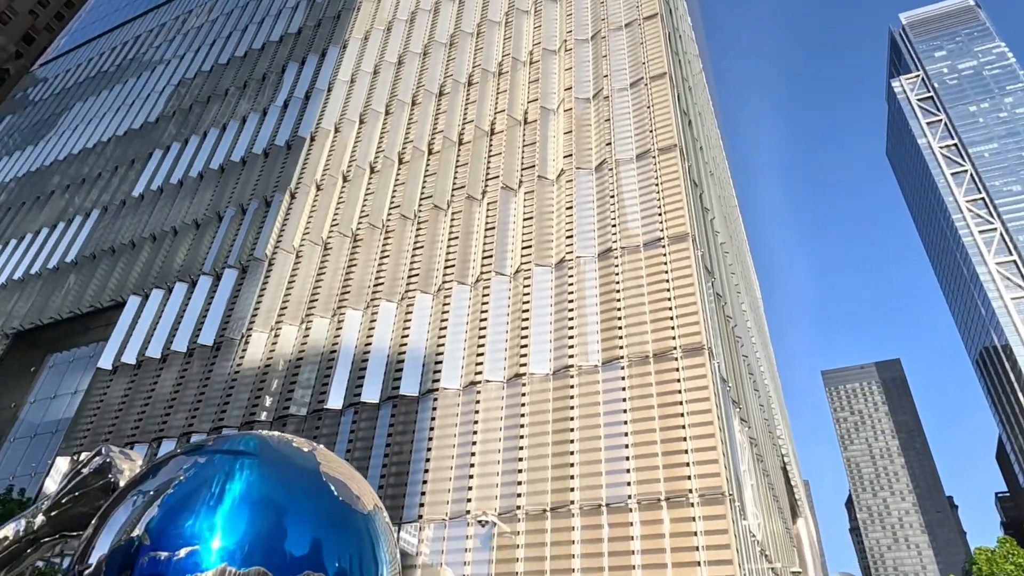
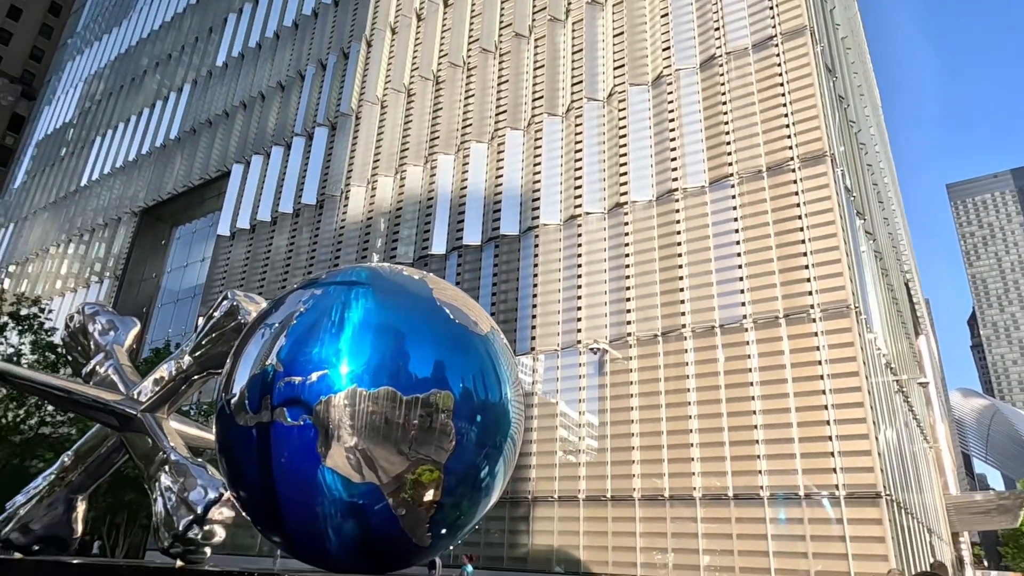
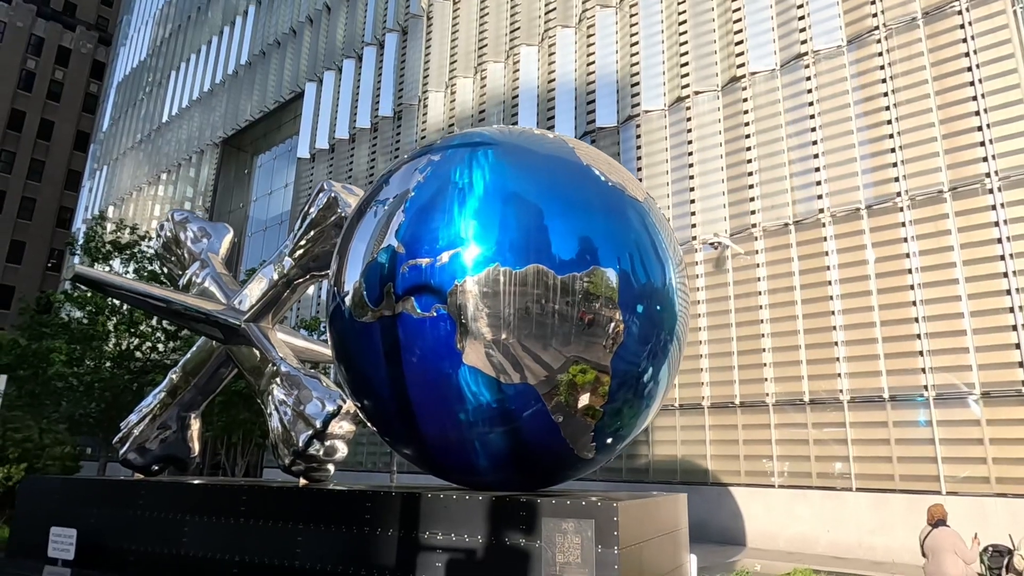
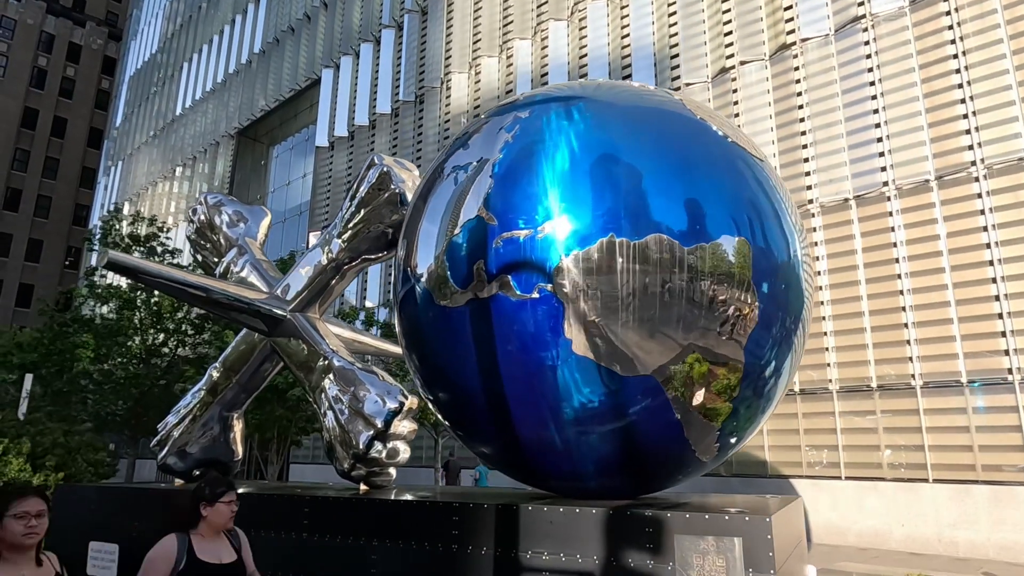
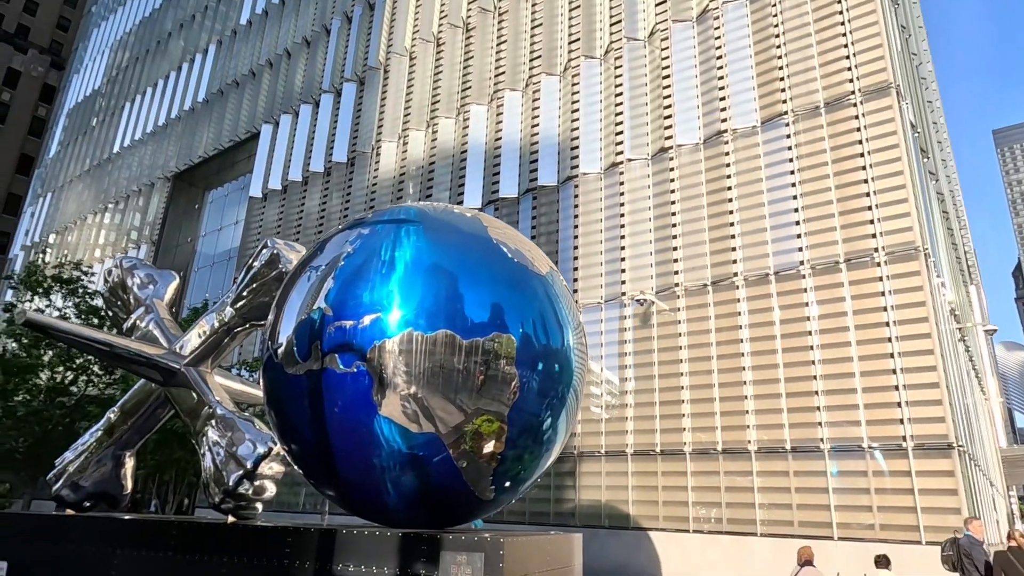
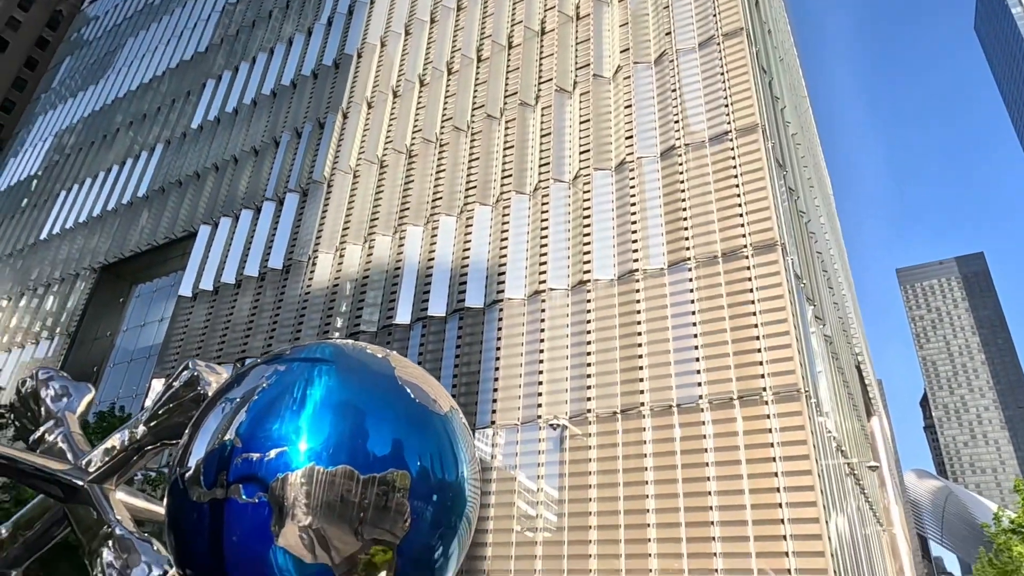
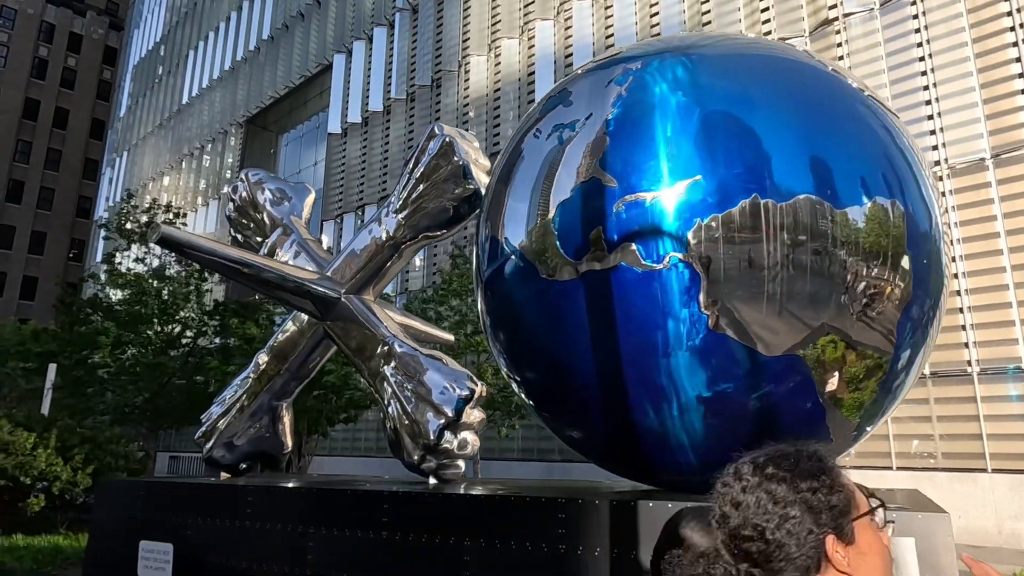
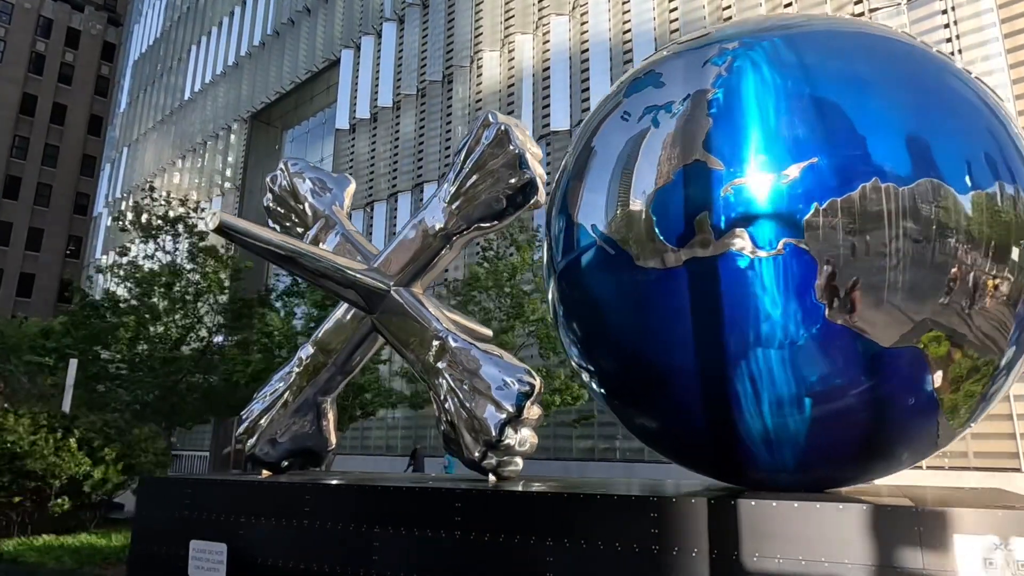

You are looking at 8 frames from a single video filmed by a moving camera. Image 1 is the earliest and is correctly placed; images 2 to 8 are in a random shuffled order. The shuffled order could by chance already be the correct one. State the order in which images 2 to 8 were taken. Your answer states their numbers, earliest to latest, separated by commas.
6, 2, 5, 3, 4, 7, 8
